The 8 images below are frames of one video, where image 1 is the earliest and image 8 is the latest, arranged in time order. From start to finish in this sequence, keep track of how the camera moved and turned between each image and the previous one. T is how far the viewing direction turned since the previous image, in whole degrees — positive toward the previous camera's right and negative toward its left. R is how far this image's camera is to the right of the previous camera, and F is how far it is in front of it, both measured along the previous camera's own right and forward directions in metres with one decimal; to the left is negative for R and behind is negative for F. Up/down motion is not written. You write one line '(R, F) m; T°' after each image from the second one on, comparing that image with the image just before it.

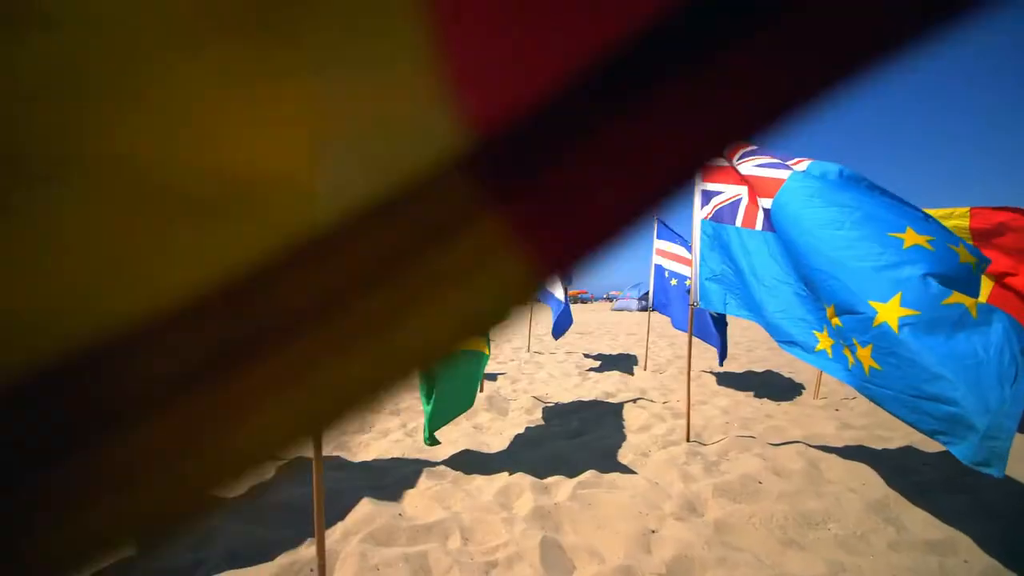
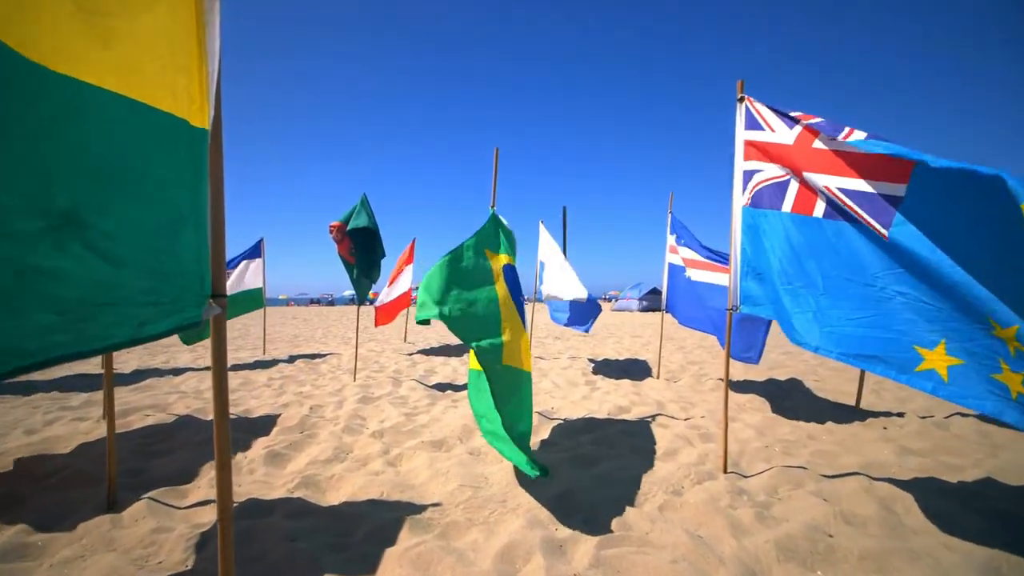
(0.0, +0.6) m; 0°
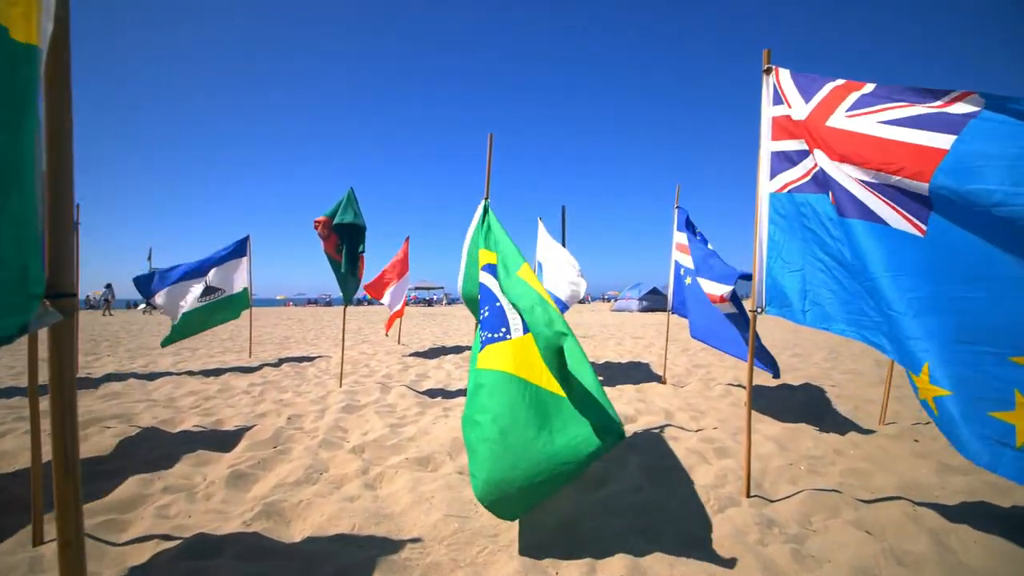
(0.0, +0.4) m; 0°
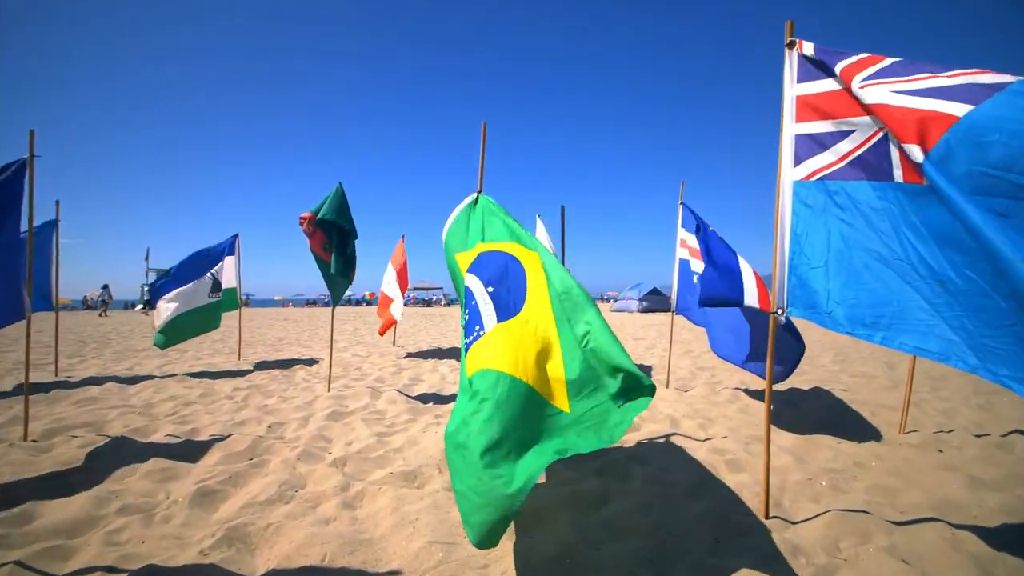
(0.0, +0.3) m; 0°
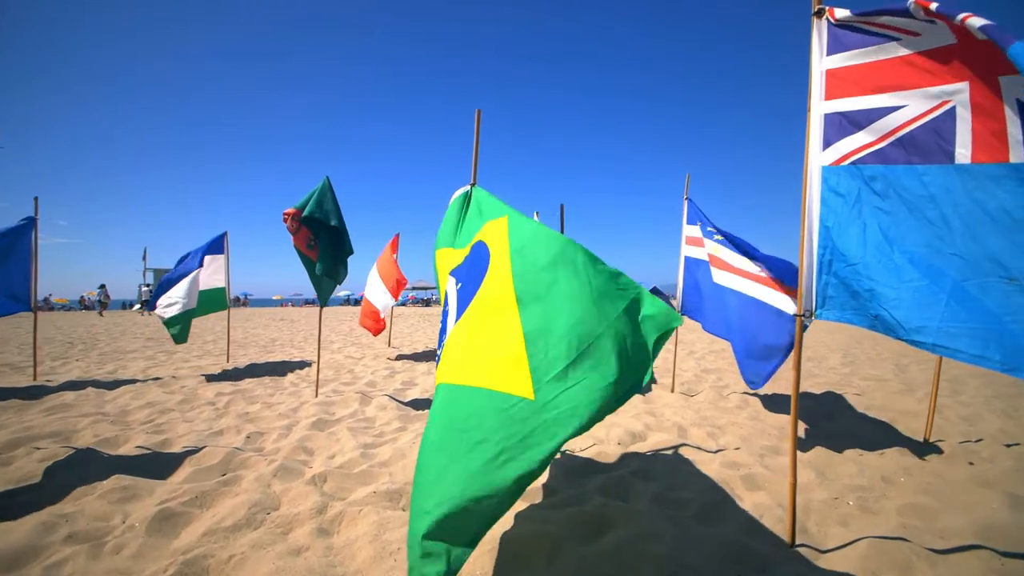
(0.0, +0.3) m; 0°
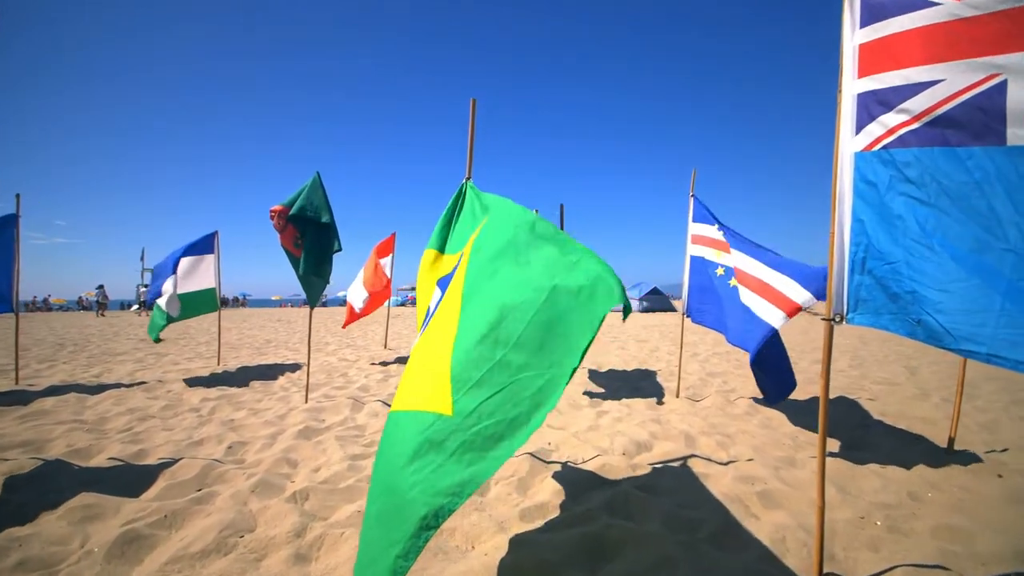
(0.0, +0.2) m; 0°
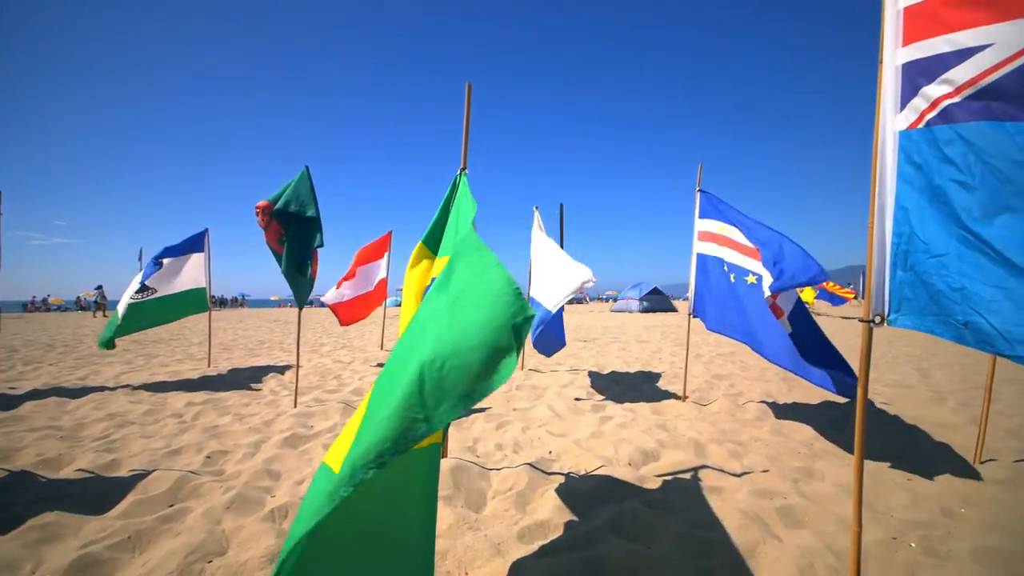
(0.0, +0.2) m; 0°
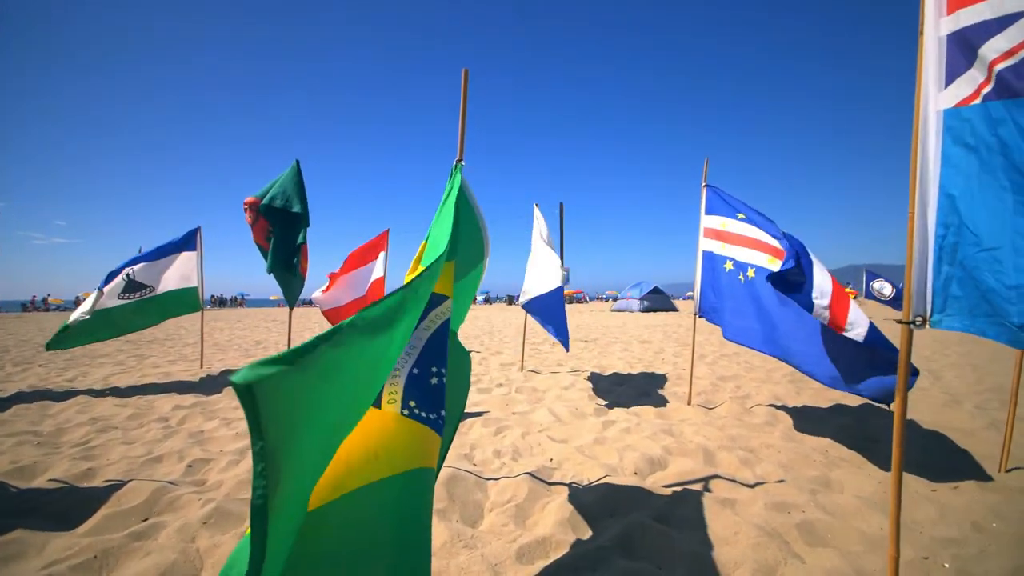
(0.0, +0.2) m; 0°
